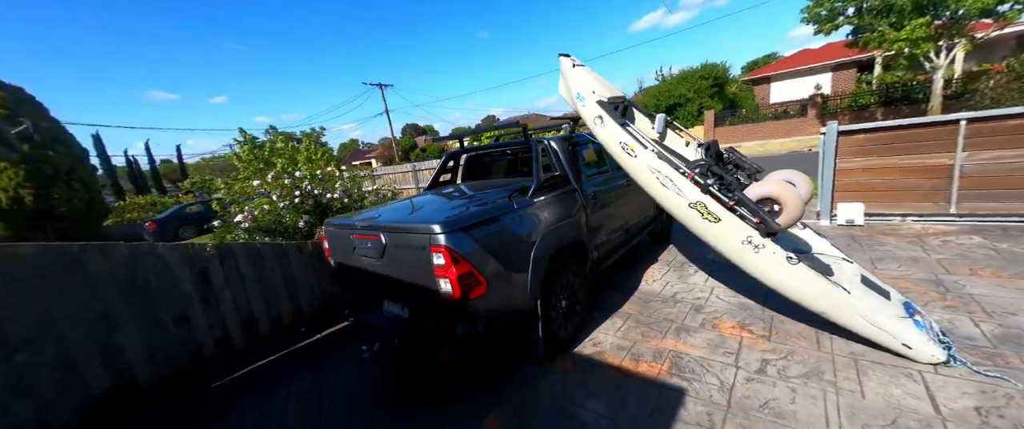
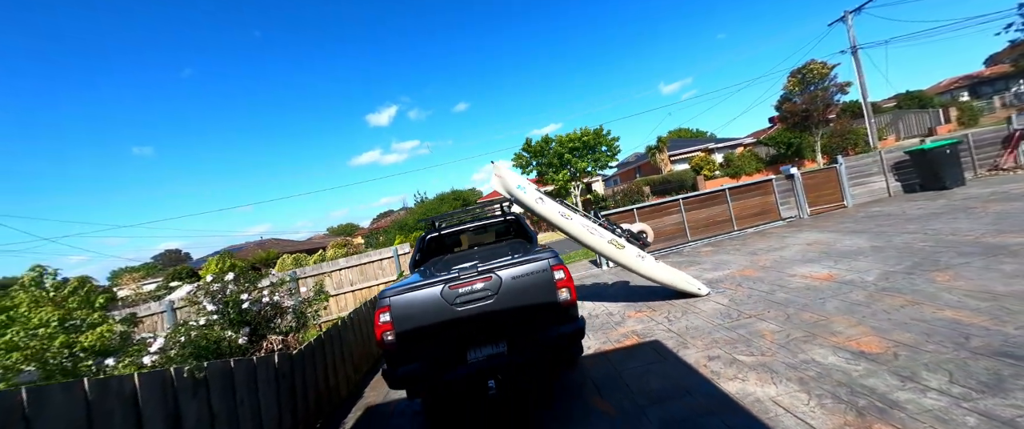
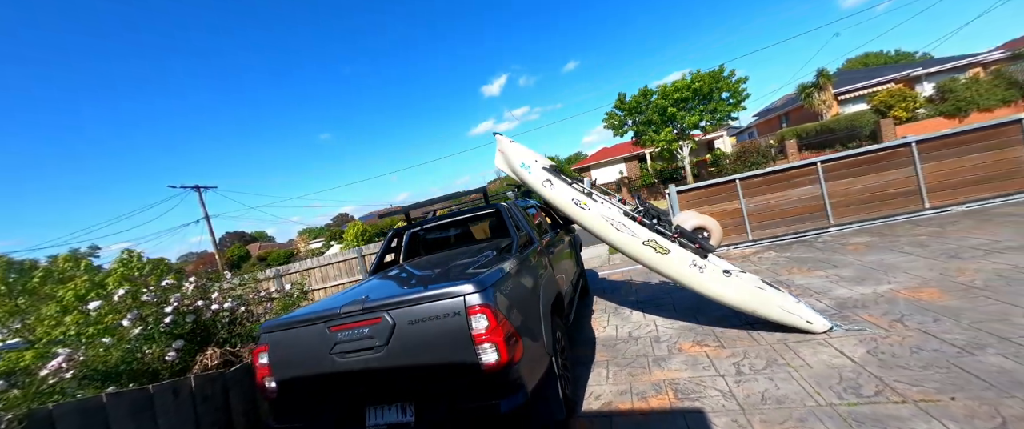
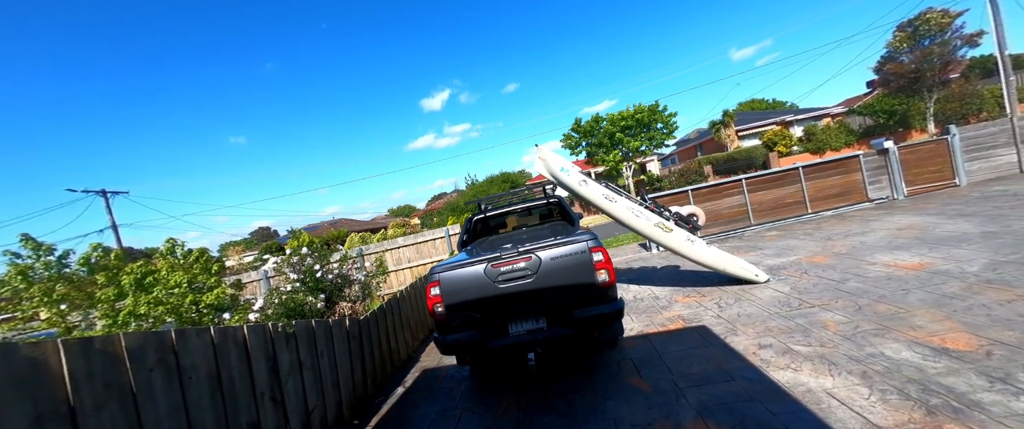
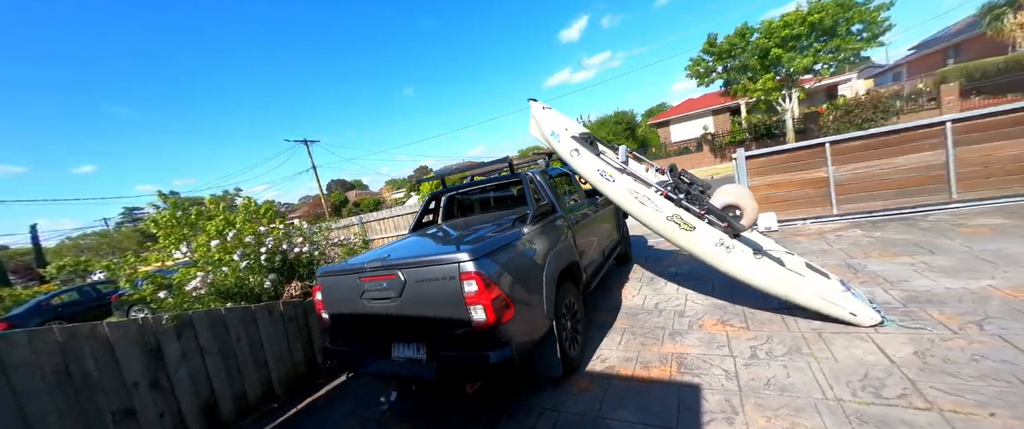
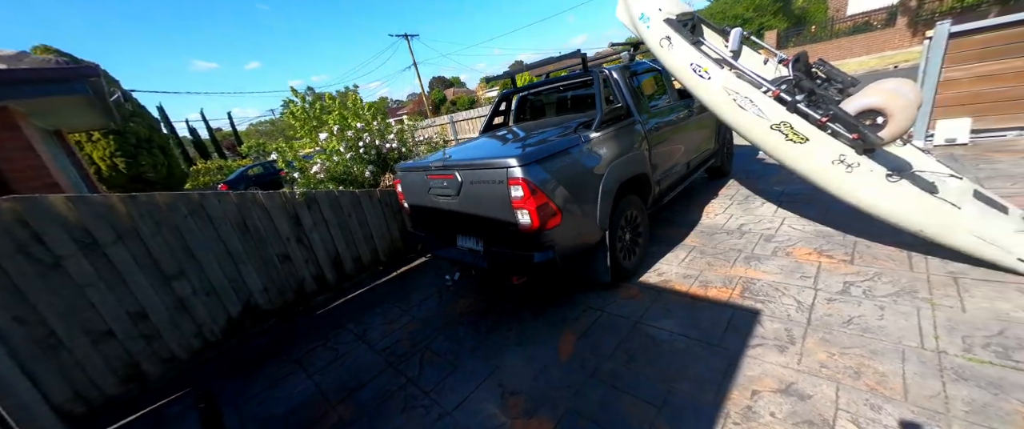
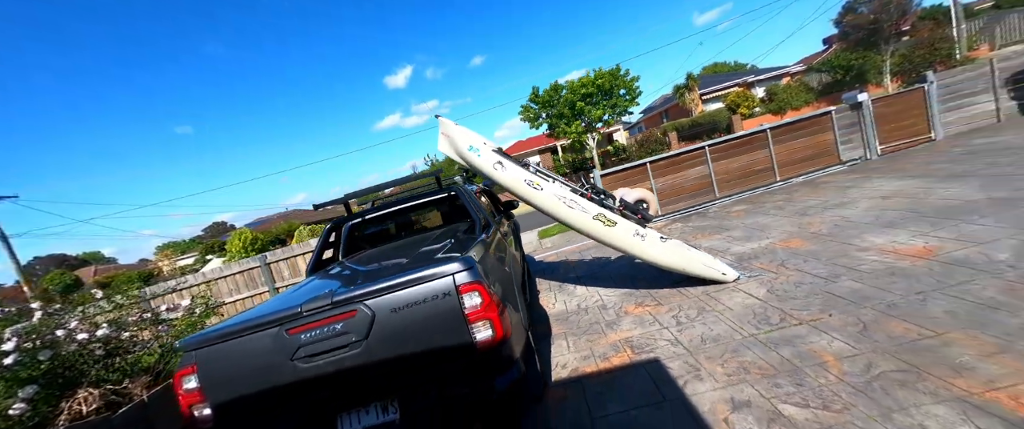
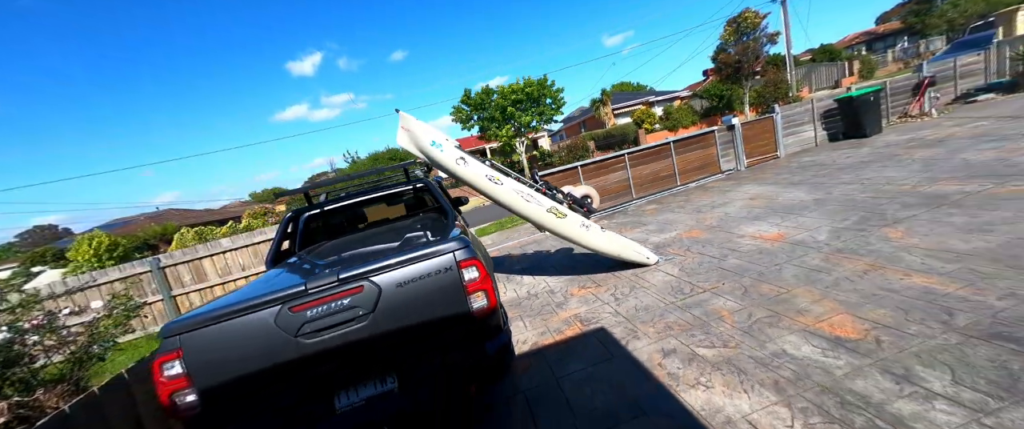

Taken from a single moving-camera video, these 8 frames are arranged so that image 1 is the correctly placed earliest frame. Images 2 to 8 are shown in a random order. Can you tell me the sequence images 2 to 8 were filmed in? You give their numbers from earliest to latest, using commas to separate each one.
6, 5, 3, 7, 8, 2, 4
